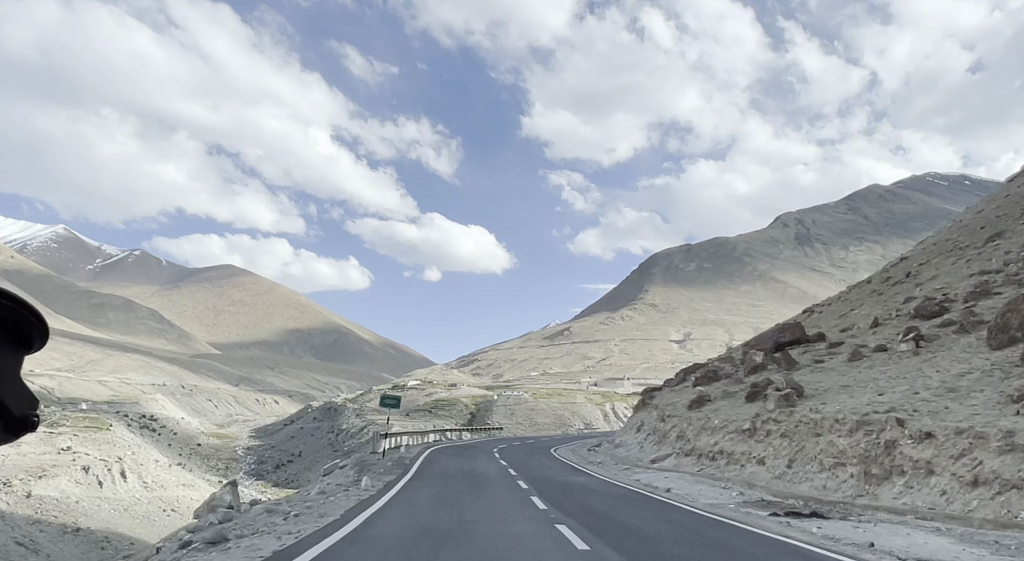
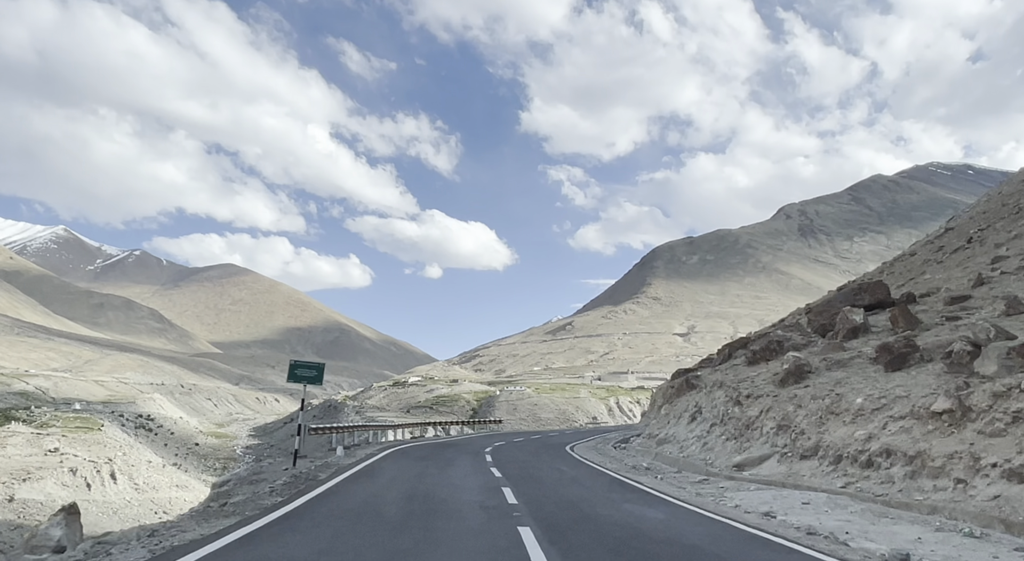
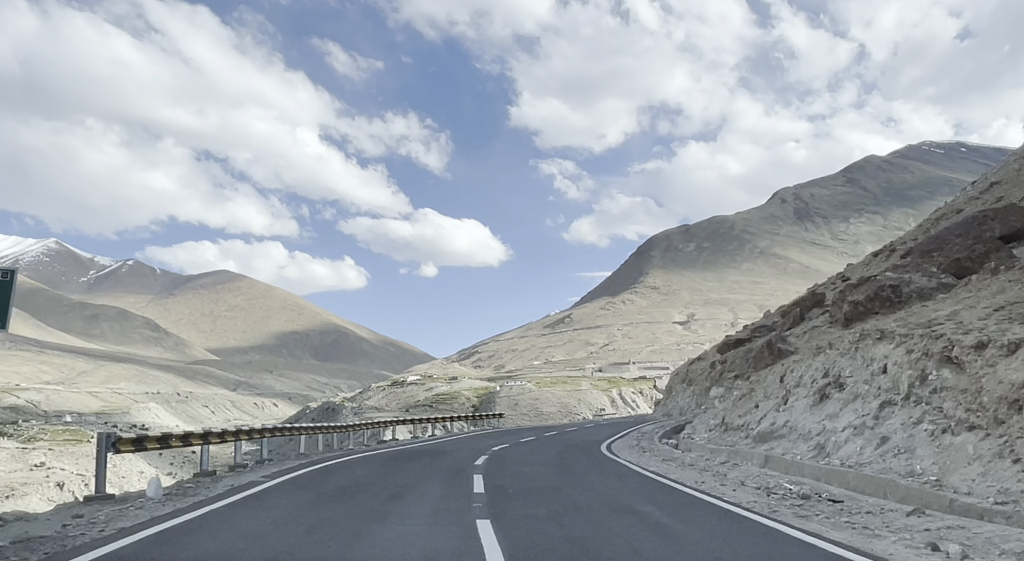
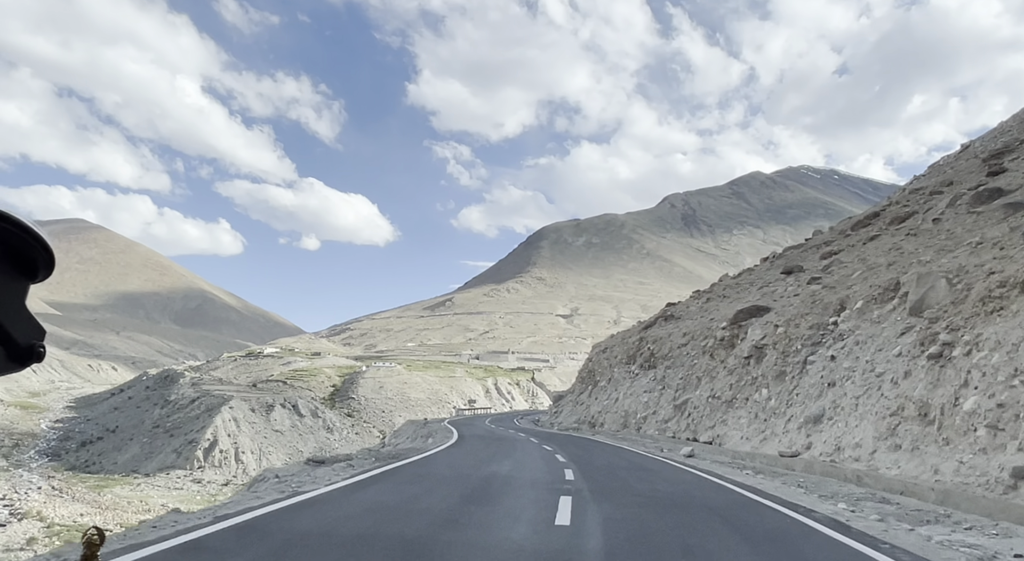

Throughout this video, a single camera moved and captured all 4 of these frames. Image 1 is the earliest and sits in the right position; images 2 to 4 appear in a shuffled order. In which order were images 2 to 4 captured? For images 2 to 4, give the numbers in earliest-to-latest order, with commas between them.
2, 3, 4
